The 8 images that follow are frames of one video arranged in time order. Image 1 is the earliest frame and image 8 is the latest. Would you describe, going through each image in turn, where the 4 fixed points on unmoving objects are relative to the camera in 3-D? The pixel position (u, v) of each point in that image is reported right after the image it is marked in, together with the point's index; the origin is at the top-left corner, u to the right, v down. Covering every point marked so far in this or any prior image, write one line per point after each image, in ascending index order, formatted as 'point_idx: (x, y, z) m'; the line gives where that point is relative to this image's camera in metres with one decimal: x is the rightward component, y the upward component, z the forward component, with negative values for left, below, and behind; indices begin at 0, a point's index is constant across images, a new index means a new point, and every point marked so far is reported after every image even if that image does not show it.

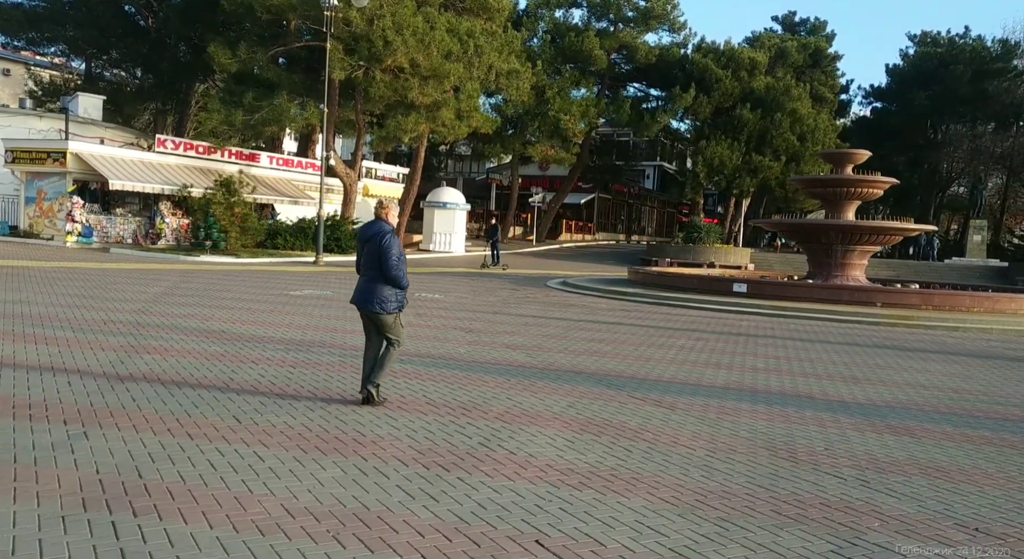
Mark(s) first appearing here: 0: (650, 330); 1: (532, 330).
0: (+2.3, -0.8, +16.5) m
1: (+0.4, -0.8, +15.1) m
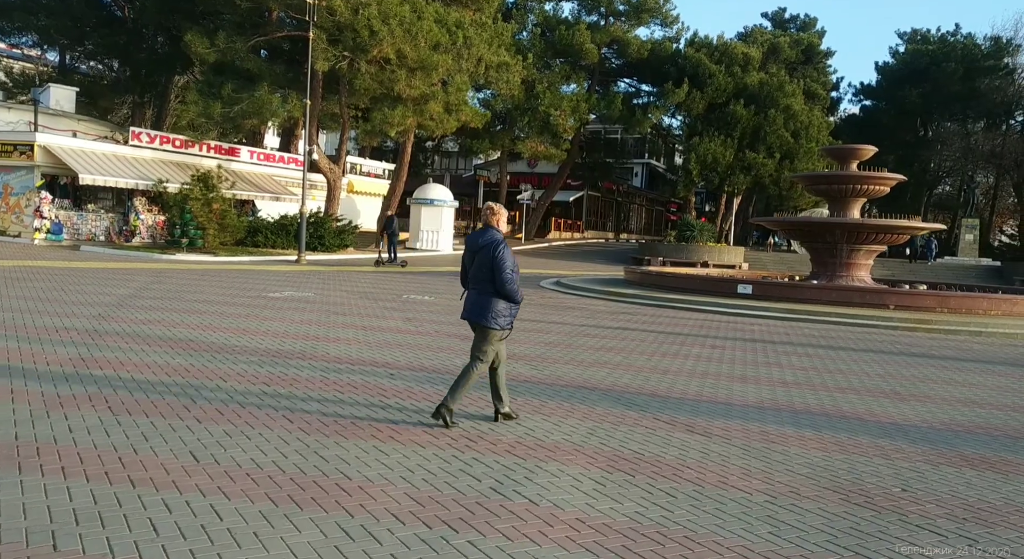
0: (+2.3, -0.9, +15.3) m
1: (+0.3, -0.8, +13.8) m
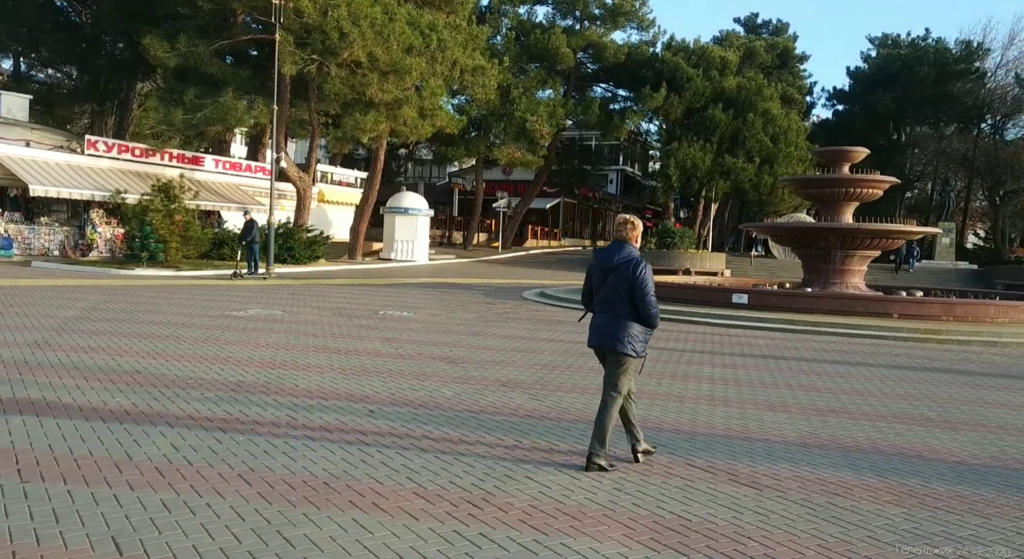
0: (+2.1, -1.0, +14.0) m
1: (+0.2, -1.0, +12.5) m
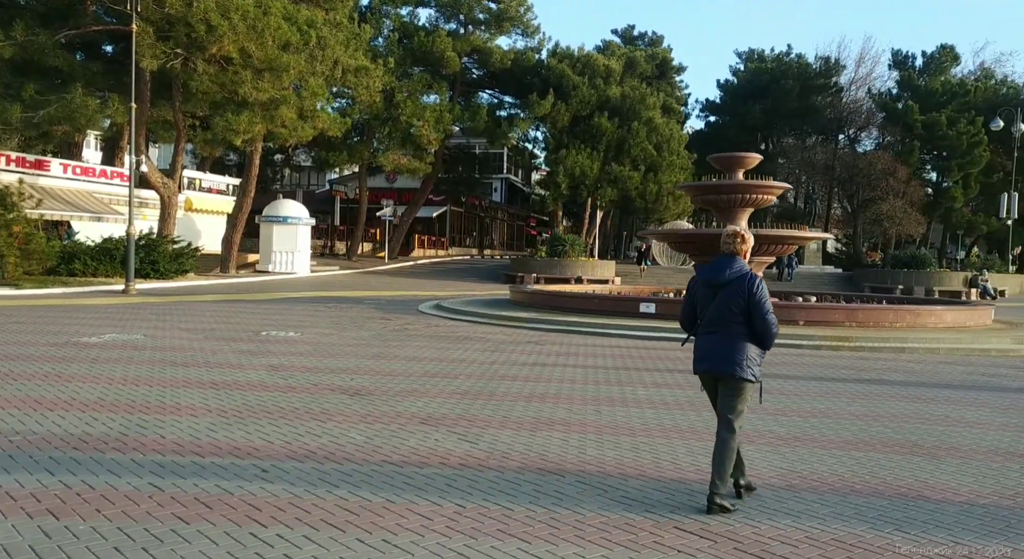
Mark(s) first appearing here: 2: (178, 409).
0: (+0.9, -1.2, +12.6) m
1: (-0.8, -1.1, +10.9) m
2: (-3.0, -1.1, +8.7) m
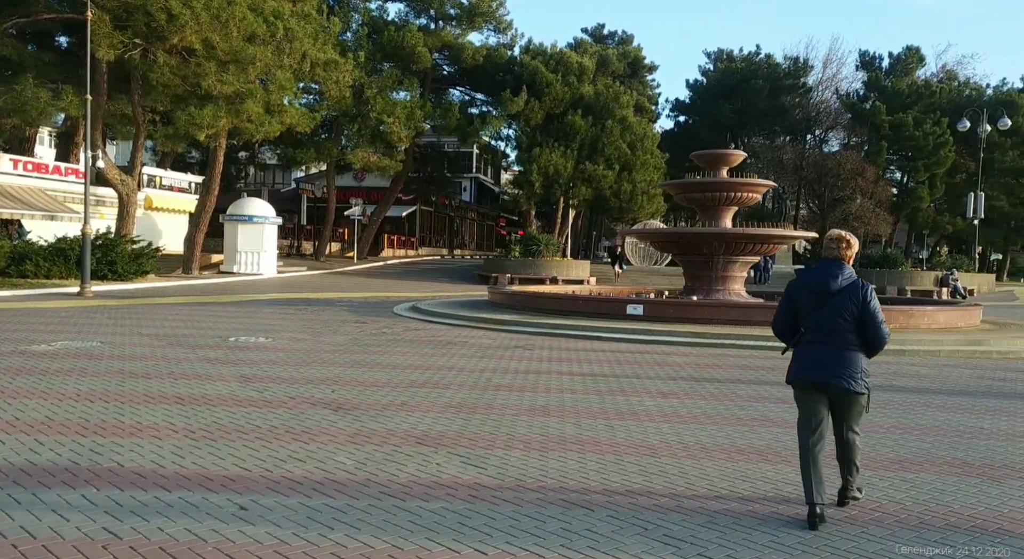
0: (+0.8, -1.2, +11.7) m
1: (-0.8, -1.2, +9.9) m
2: (-2.9, -1.1, +7.7) m
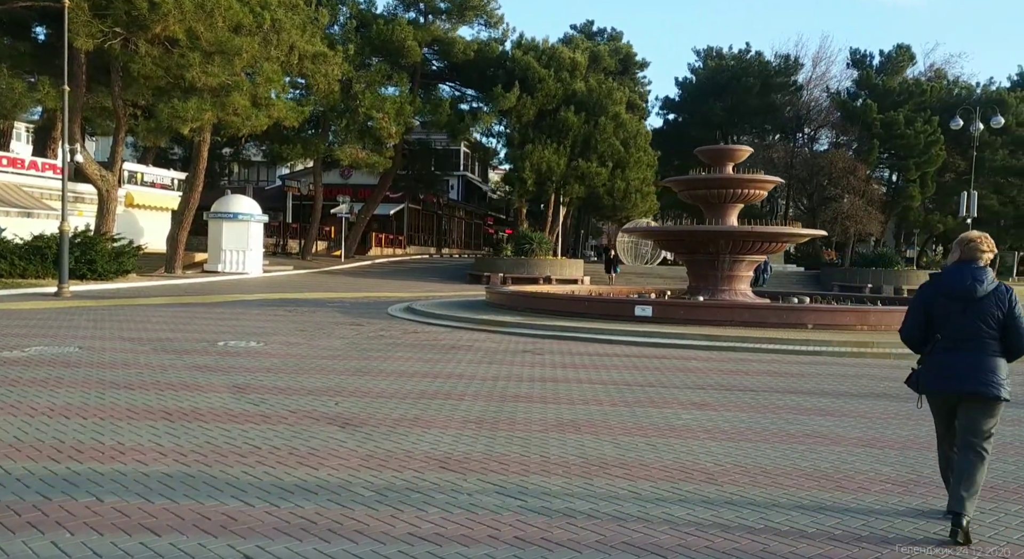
0: (+1.0, -1.2, +10.8) m
1: (-0.6, -1.2, +8.9) m
2: (-2.6, -1.1, +6.7) m
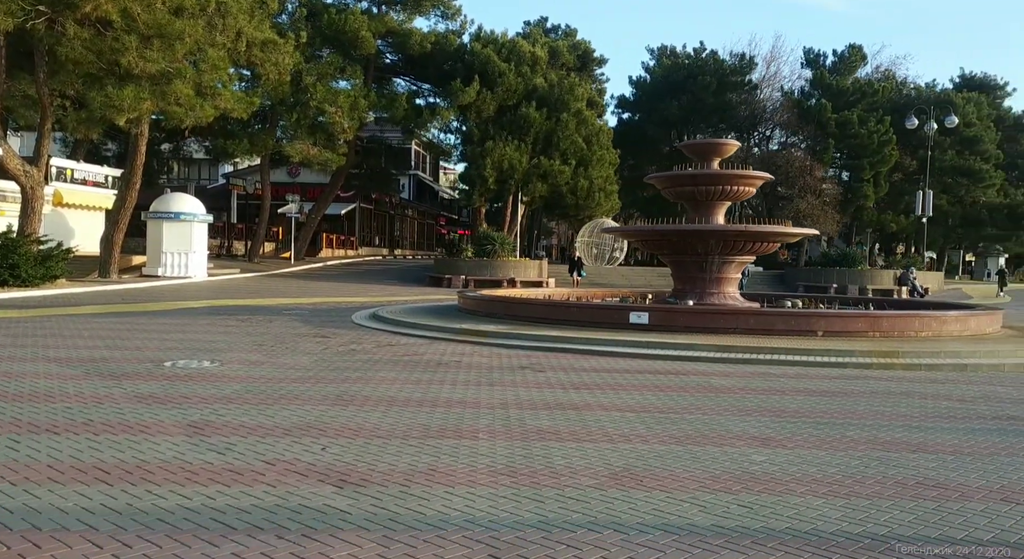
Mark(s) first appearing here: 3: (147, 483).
0: (+1.2, -1.3, +9.0) m
1: (-0.3, -1.2, +7.1) m
2: (-2.3, -1.2, +4.7) m
3: (-2.3, -1.2, +6.1) m
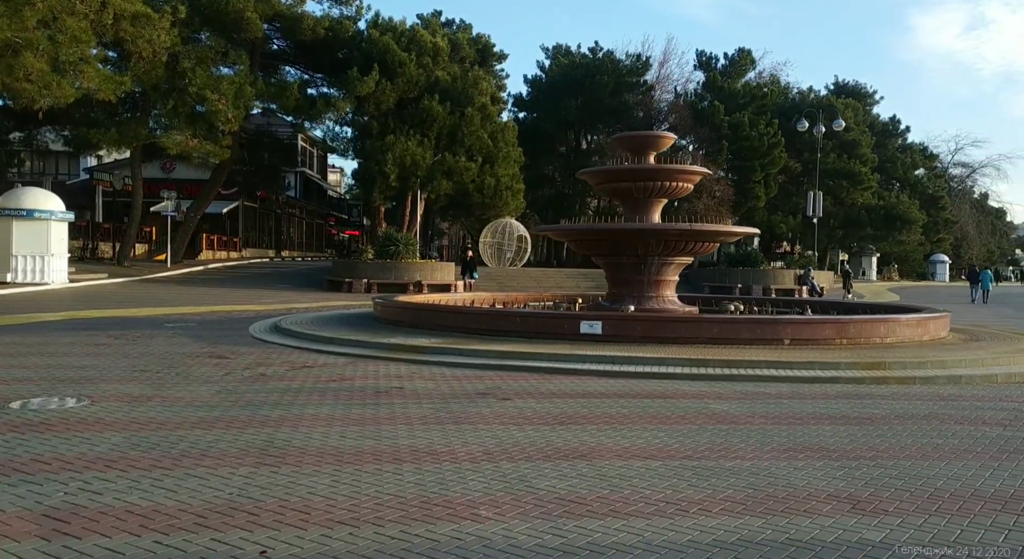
0: (+1.1, -1.3, +6.7) m
1: (-0.1, -1.3, +4.7) m
2: (-1.7, -1.3, +2.1) m
3: (-2.0, -1.3, +3.5) m
